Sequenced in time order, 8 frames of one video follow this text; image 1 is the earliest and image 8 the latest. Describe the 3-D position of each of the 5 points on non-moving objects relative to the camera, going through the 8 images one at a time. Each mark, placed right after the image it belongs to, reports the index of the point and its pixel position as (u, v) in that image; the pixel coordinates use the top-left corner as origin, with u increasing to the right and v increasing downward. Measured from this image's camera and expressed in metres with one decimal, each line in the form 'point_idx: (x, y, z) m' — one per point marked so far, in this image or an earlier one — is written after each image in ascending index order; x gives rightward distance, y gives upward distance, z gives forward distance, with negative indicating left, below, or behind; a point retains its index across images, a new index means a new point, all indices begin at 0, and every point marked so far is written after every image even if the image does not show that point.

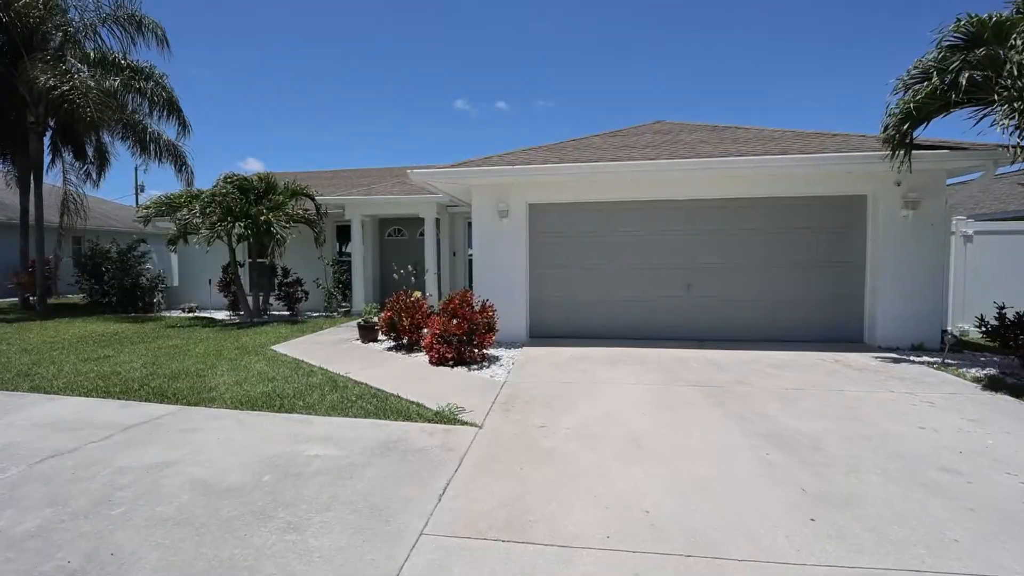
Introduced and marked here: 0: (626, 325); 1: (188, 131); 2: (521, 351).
0: (+2.1, -0.7, +9.0) m
1: (-10.9, +5.3, +16.4) m
2: (+0.1, -1.1, +8.1) m
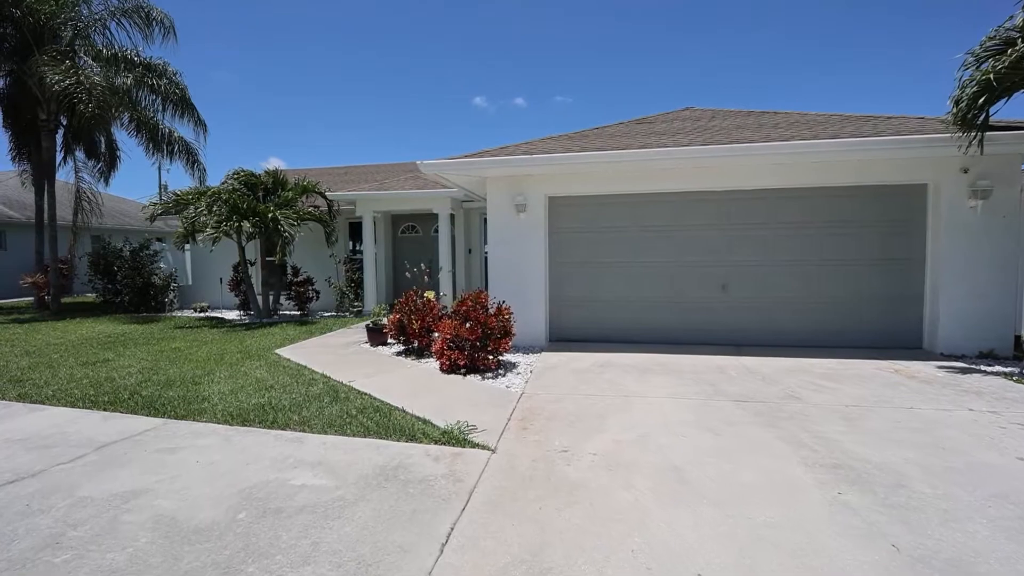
0: (+2.5, -0.7, +8.3) m
1: (-10.3, +5.3, +16.1) m
2: (+0.4, -1.1, +7.4) m
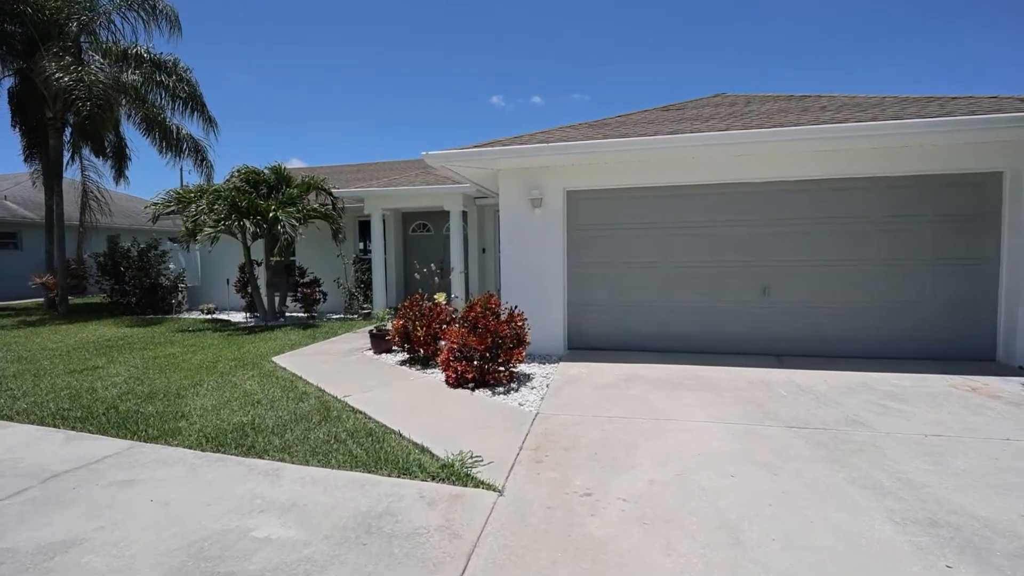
0: (+2.7, -0.8, +7.5) m
1: (-9.8, +5.3, +15.7) m
2: (+0.6, -1.1, +6.7) m
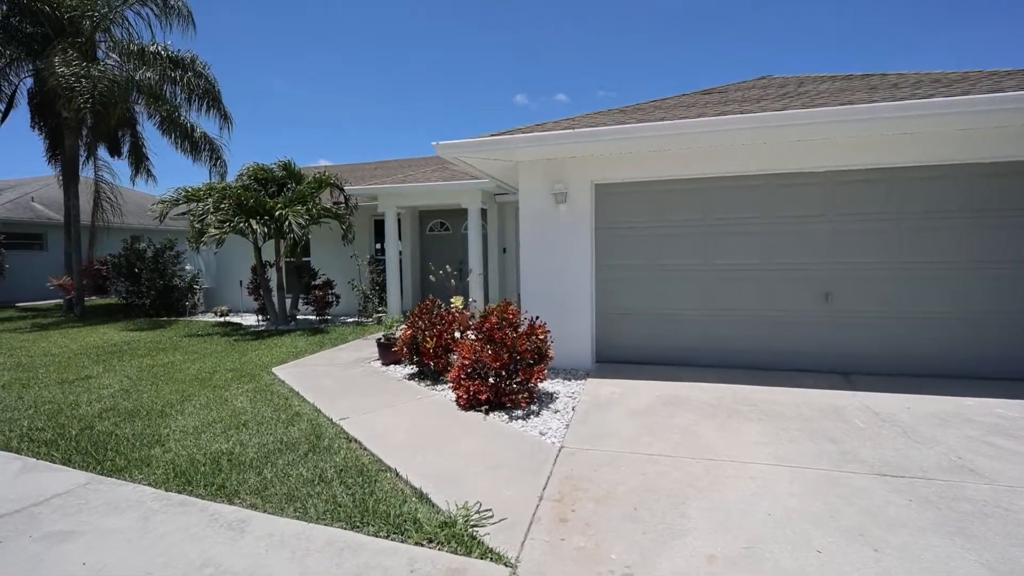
0: (+3.0, -0.8, +6.5) m
1: (-9.0, +5.2, +15.4) m
2: (+0.9, -1.2, +5.9) m
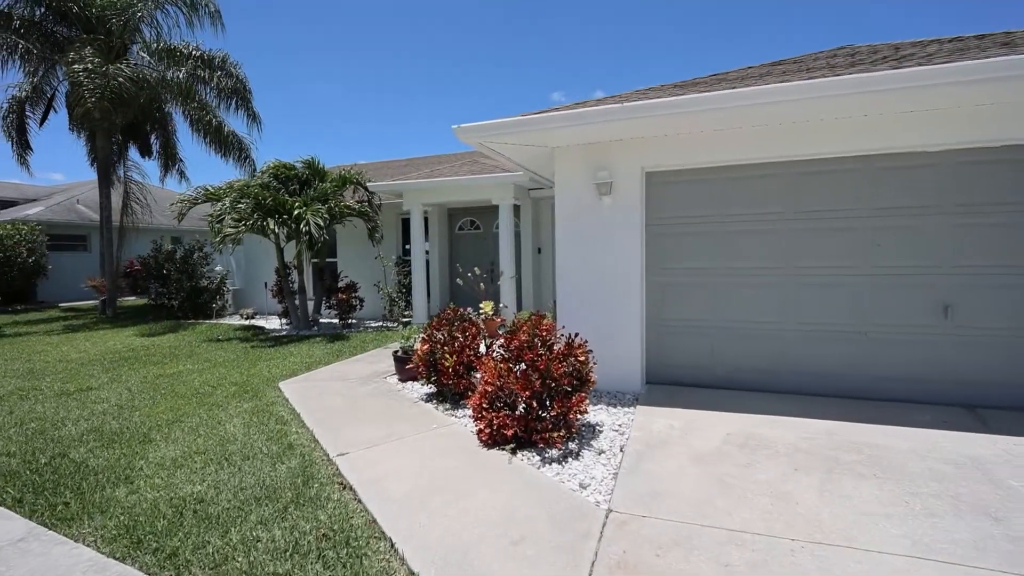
0: (+3.3, -0.9, +5.3) m
1: (-7.9, +5.2, +15.0) m
2: (+1.2, -1.3, +4.8) m
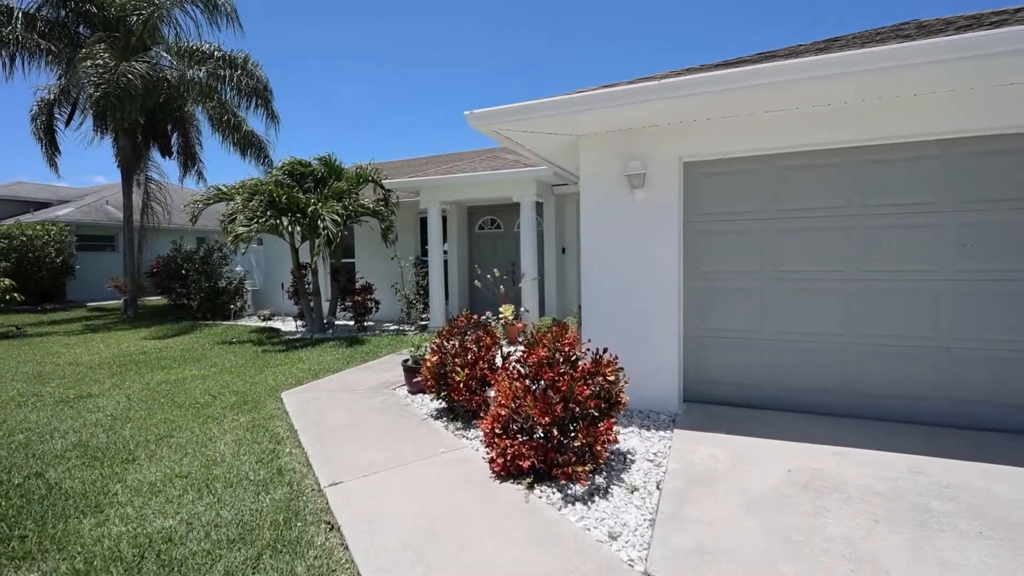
0: (+3.5, -1.0, +4.5) m
1: (-7.2, +5.2, +14.8) m
2: (+1.4, -1.4, +4.2) m
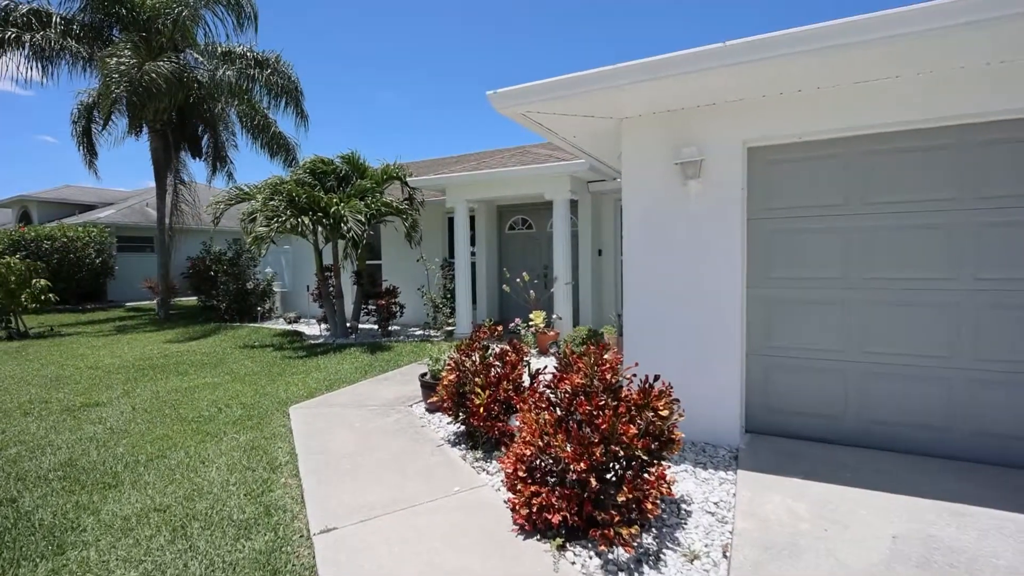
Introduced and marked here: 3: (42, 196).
0: (+3.7, -1.1, +3.6) m
1: (-6.2, +5.1, +14.6) m
2: (+1.6, -1.4, +3.4) m
3: (-19.3, +3.8, +19.8) m
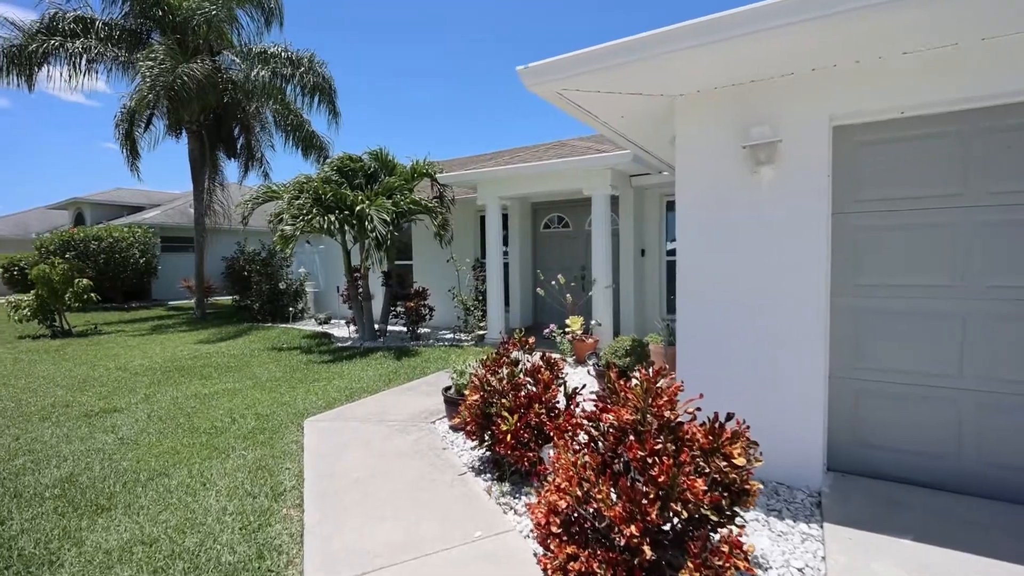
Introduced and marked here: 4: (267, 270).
0: (+3.9, -1.2, +2.8) m
1: (-5.2, +5.1, +14.5) m
2: (+1.7, -1.5, +2.7) m
3: (-17.9, +3.9, +20.6) m
4: (-6.8, +0.5, +13.3) m
